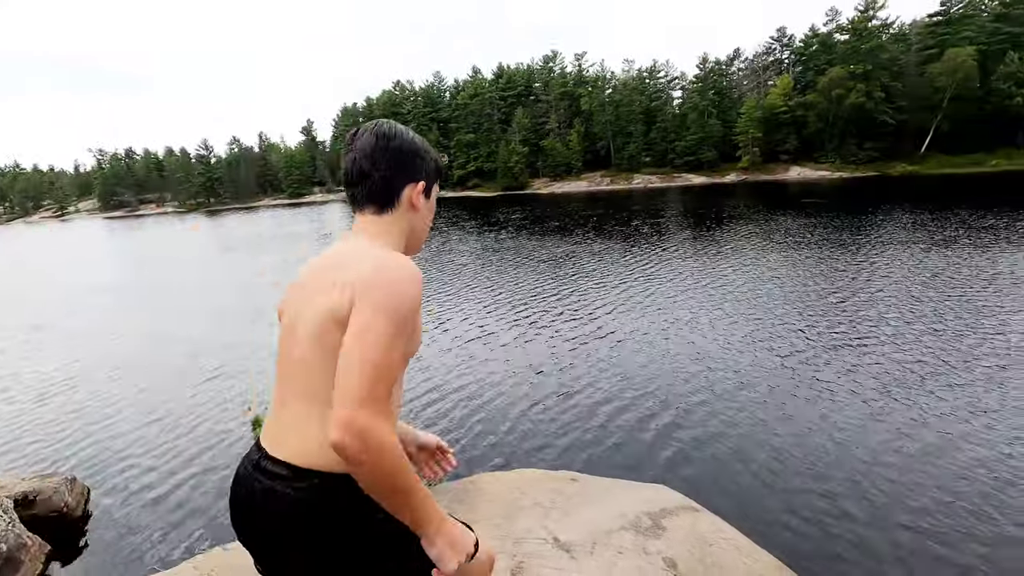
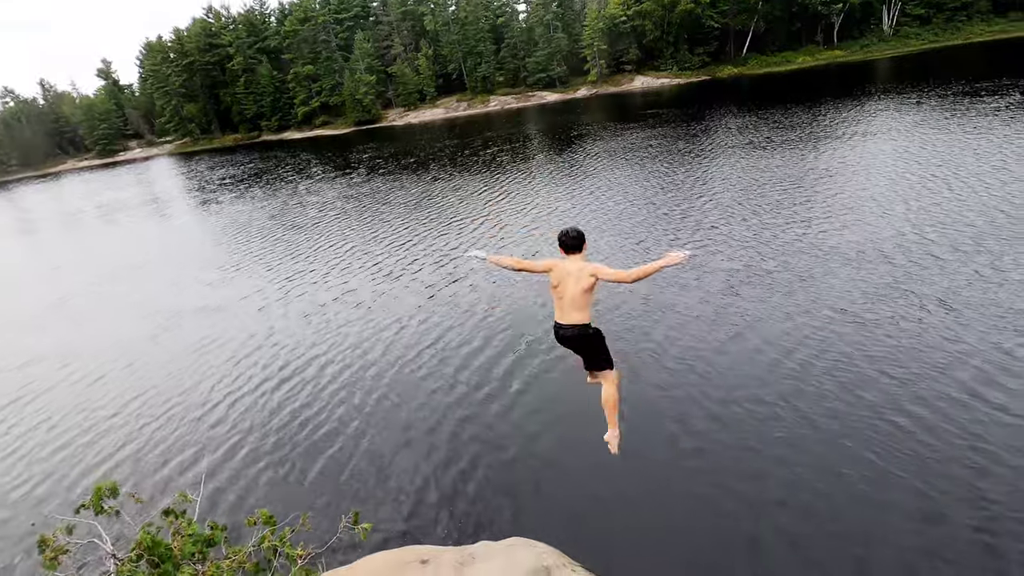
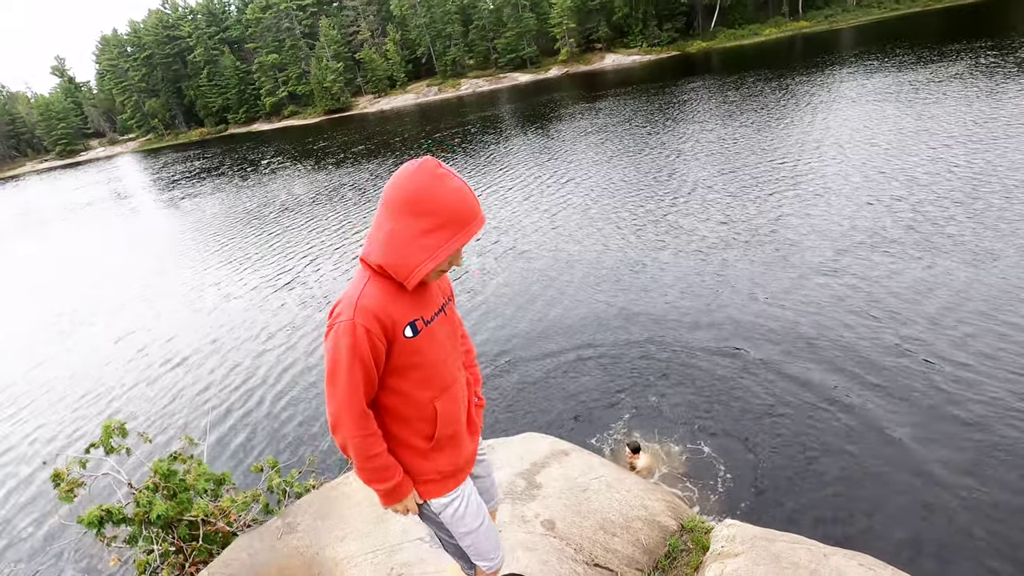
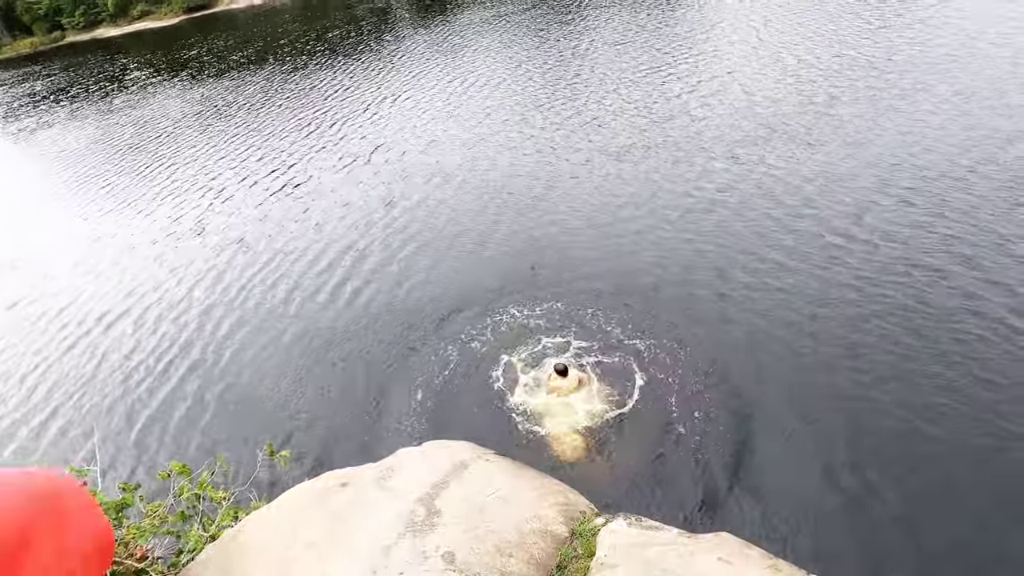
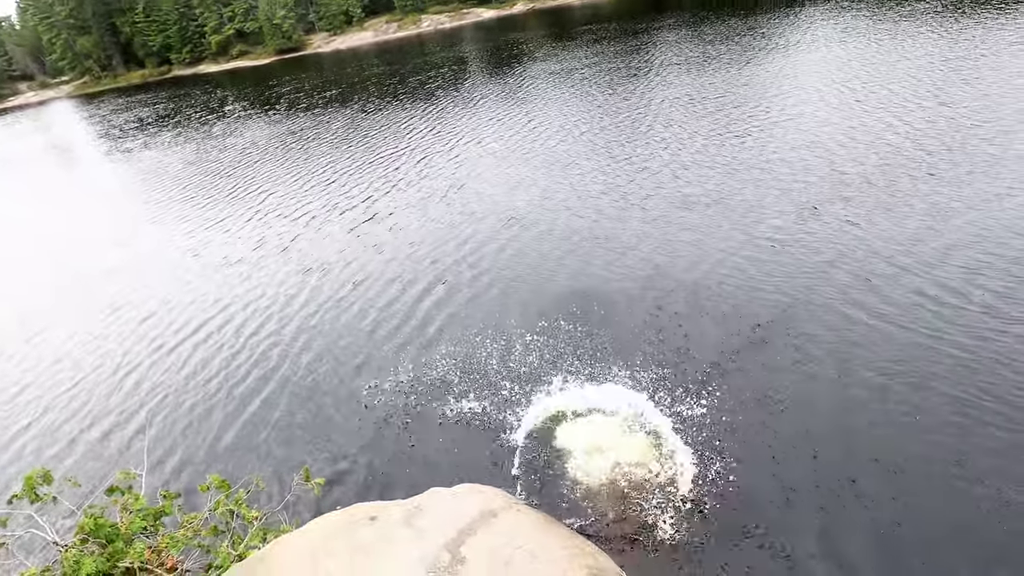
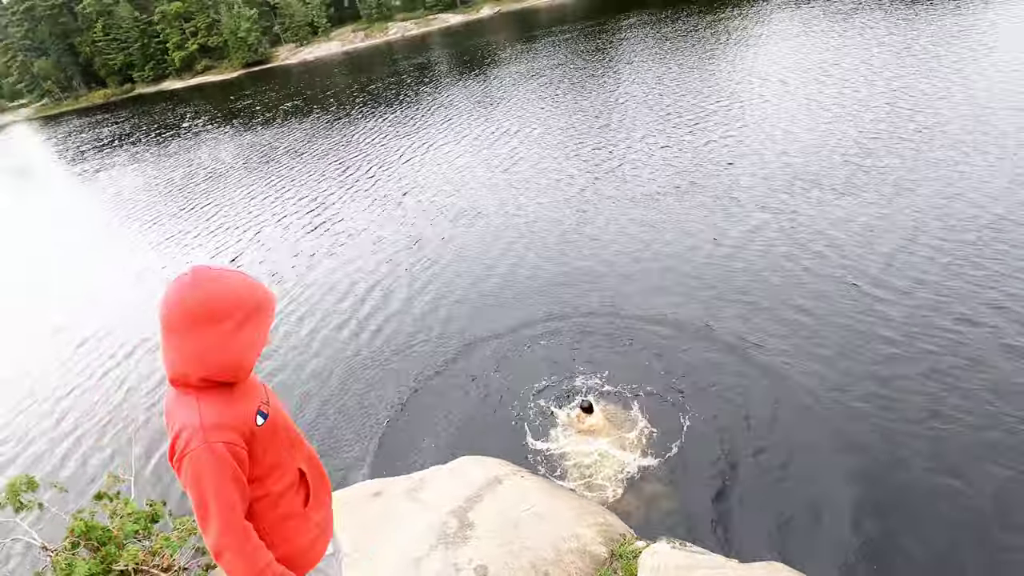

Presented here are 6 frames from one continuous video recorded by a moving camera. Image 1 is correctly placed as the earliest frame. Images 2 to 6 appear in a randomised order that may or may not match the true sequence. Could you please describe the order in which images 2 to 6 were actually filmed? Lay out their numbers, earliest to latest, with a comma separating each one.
2, 5, 4, 6, 3
